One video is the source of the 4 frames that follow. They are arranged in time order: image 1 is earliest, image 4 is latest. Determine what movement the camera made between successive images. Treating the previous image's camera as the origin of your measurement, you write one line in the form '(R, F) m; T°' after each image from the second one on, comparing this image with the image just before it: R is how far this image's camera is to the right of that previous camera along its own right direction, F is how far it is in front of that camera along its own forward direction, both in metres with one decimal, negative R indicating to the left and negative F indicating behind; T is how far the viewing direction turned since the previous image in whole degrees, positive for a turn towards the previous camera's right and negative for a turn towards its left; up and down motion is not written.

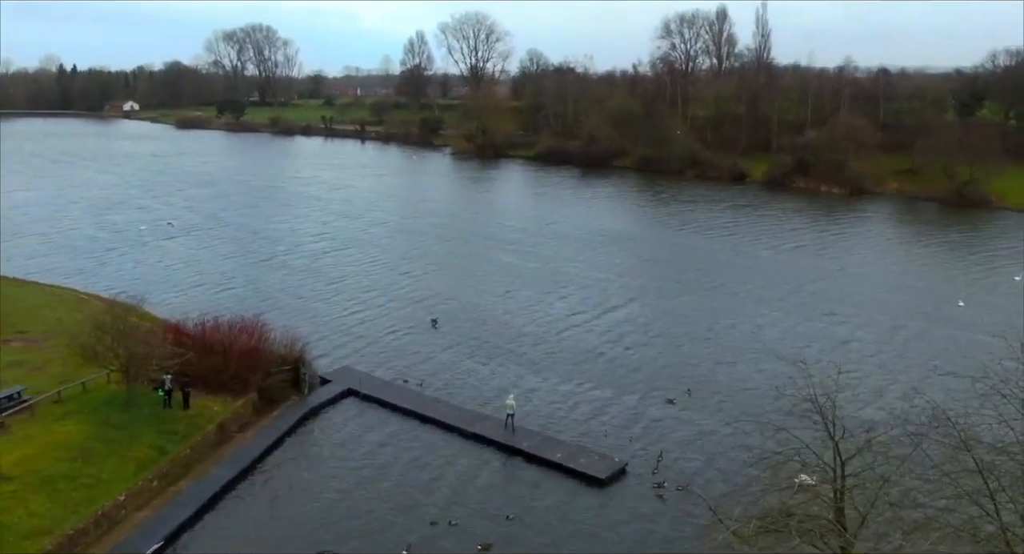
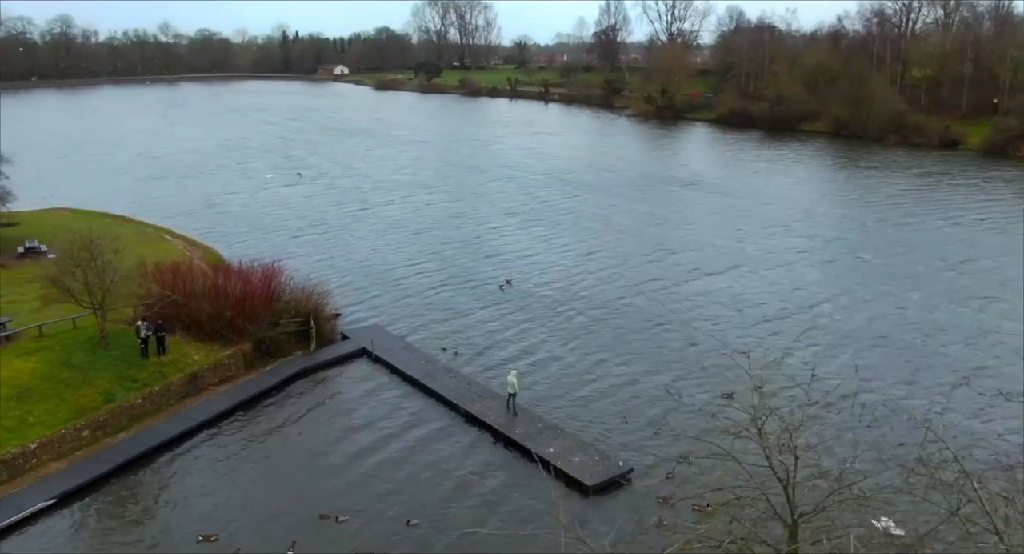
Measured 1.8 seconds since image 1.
(+6.4, +7.1) m; -14°
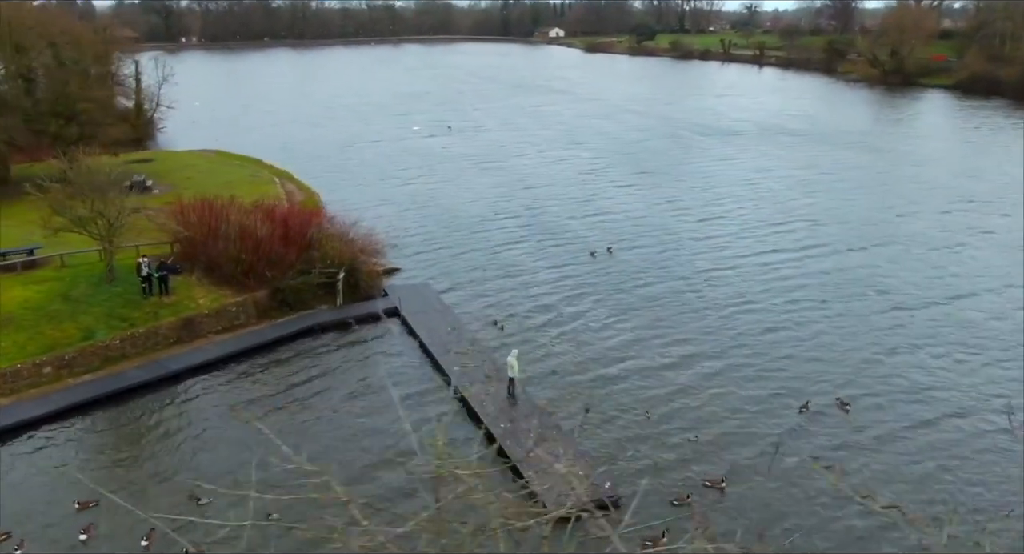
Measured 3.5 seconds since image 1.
(+5.4, +6.3) m; -15°
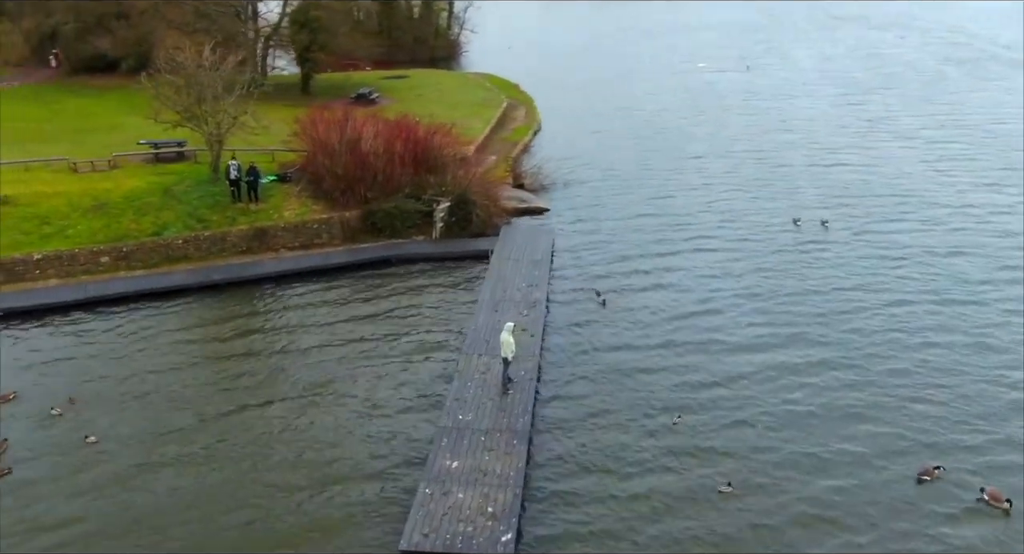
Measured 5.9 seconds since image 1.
(+6.7, +7.2) m; -24°
